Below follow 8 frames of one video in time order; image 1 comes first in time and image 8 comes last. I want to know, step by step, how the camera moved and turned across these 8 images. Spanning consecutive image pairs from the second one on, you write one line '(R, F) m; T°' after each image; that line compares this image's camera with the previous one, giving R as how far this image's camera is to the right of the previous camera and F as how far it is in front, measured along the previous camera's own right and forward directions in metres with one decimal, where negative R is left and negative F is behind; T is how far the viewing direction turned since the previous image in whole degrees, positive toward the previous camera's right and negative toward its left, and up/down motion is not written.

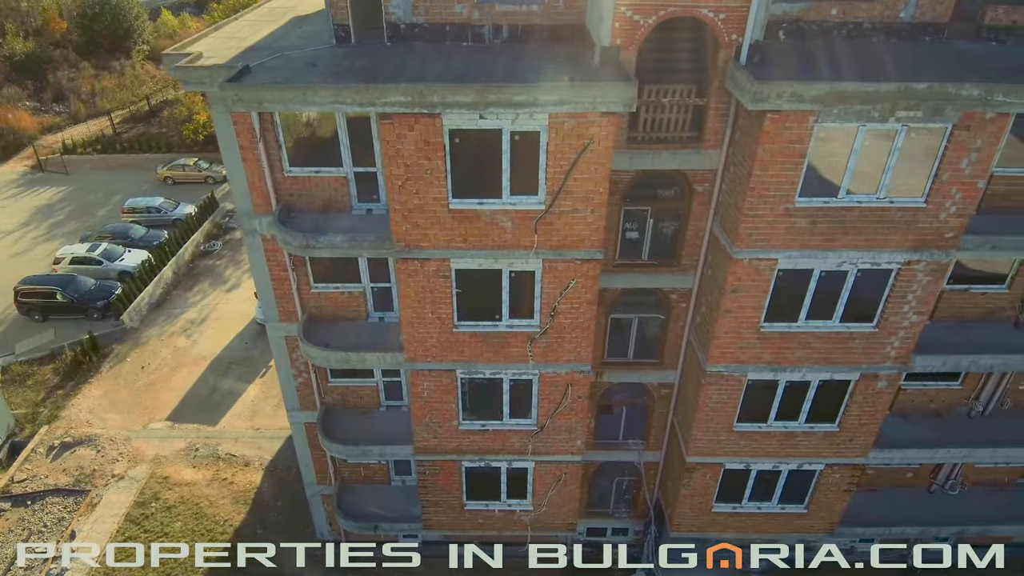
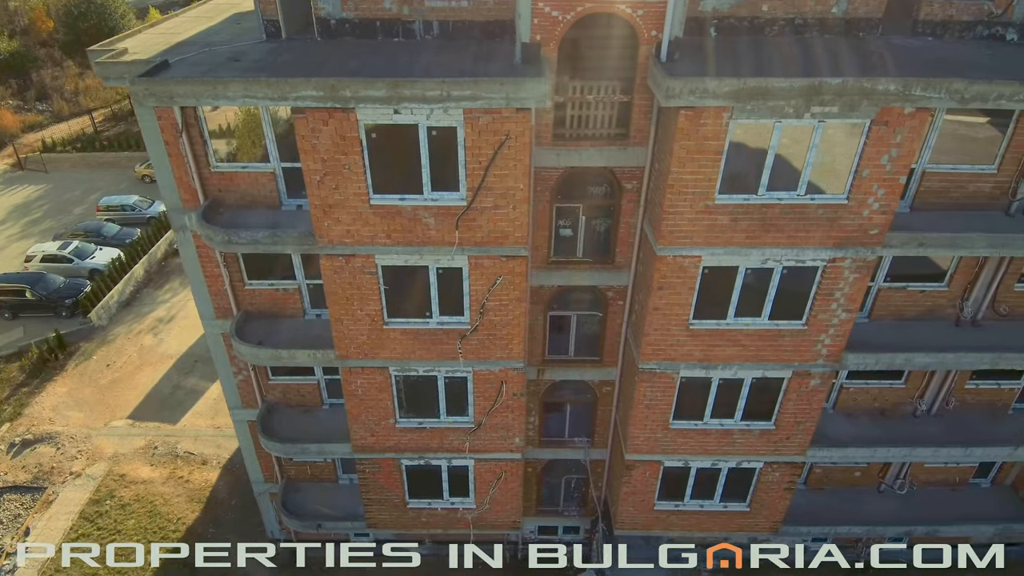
(+2.3, +0.1) m; 0°
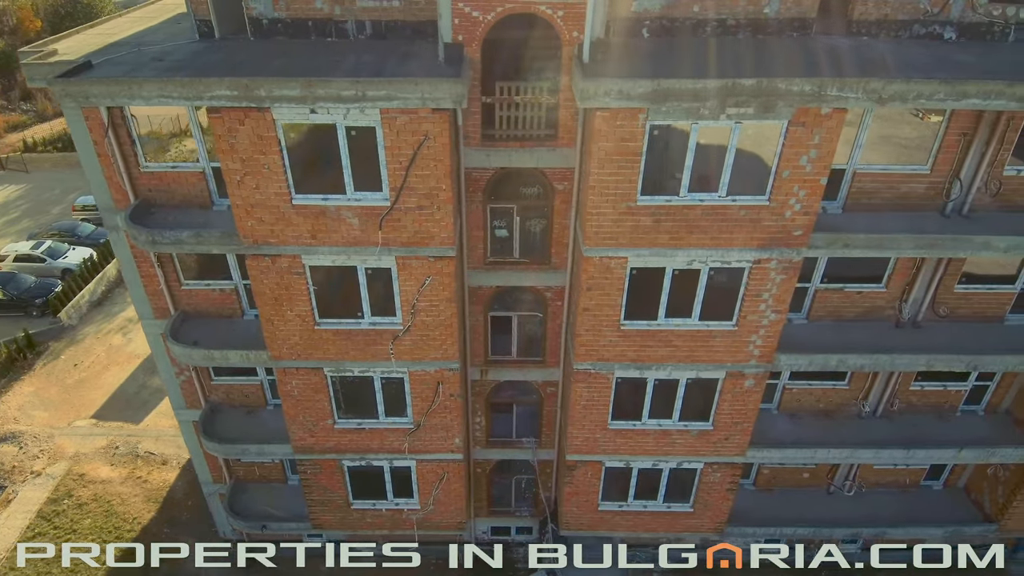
(+2.2, 0.0) m; 0°
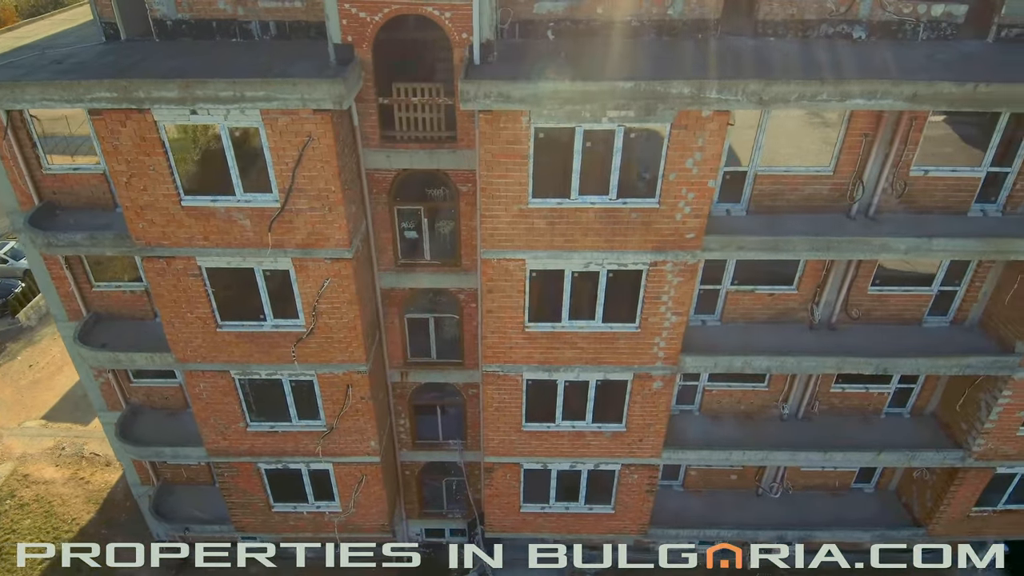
(+3.1, 0.0) m; 0°
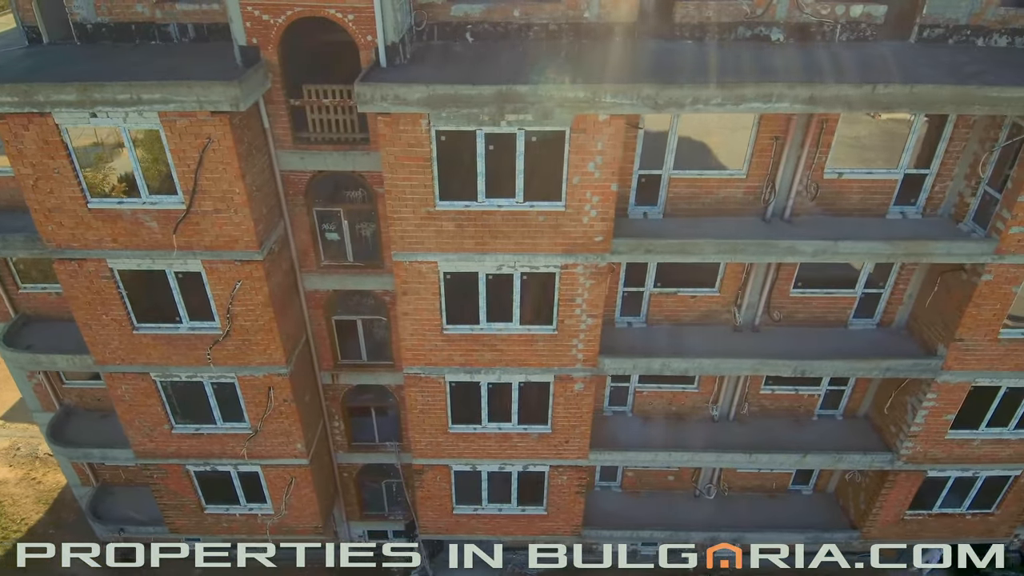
(+2.6, 0.0) m; 0°
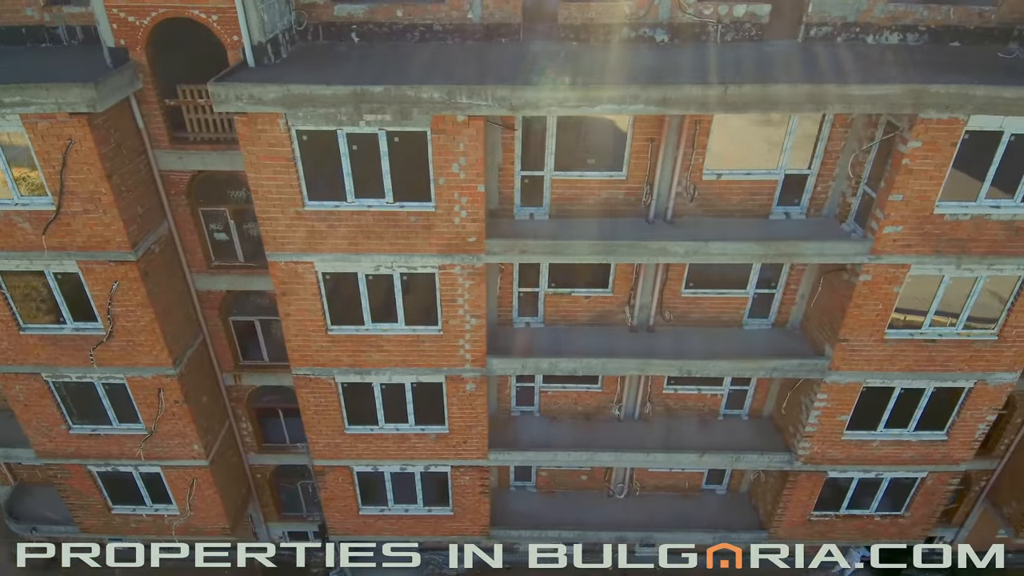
(+3.6, 0.0) m; 0°
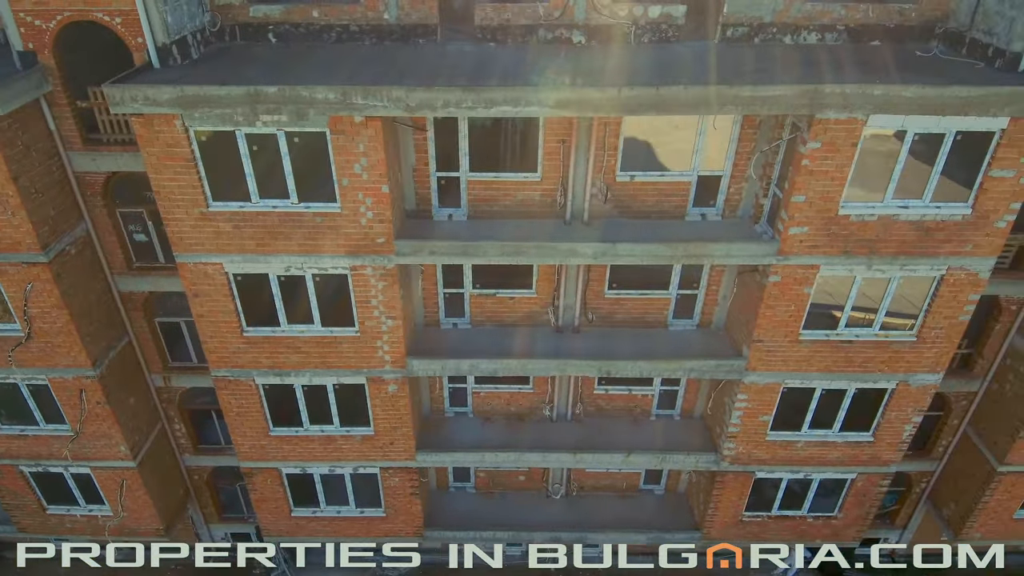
(+2.6, 0.0) m; 0°
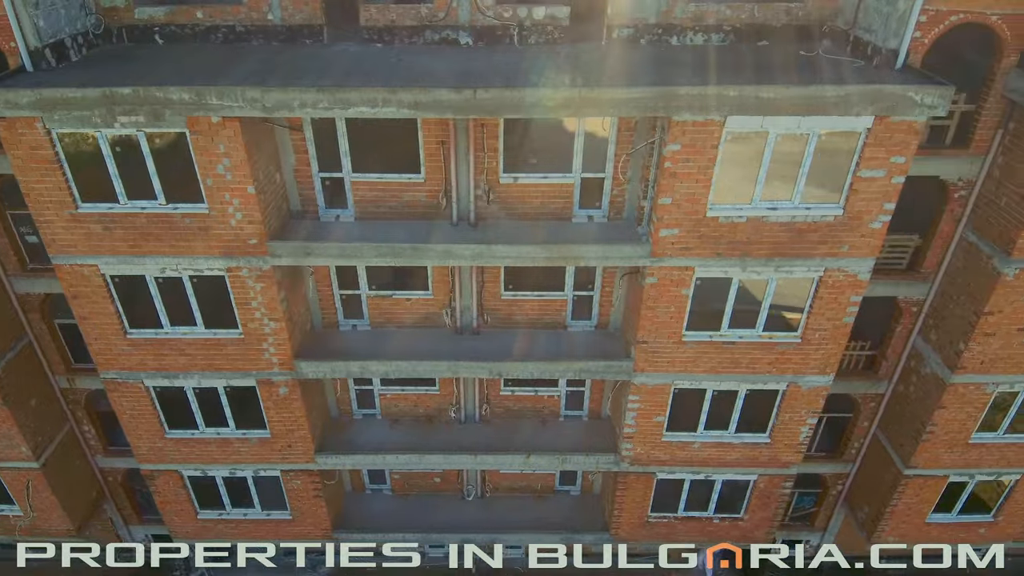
(+3.5, 0.0) m; 0°
